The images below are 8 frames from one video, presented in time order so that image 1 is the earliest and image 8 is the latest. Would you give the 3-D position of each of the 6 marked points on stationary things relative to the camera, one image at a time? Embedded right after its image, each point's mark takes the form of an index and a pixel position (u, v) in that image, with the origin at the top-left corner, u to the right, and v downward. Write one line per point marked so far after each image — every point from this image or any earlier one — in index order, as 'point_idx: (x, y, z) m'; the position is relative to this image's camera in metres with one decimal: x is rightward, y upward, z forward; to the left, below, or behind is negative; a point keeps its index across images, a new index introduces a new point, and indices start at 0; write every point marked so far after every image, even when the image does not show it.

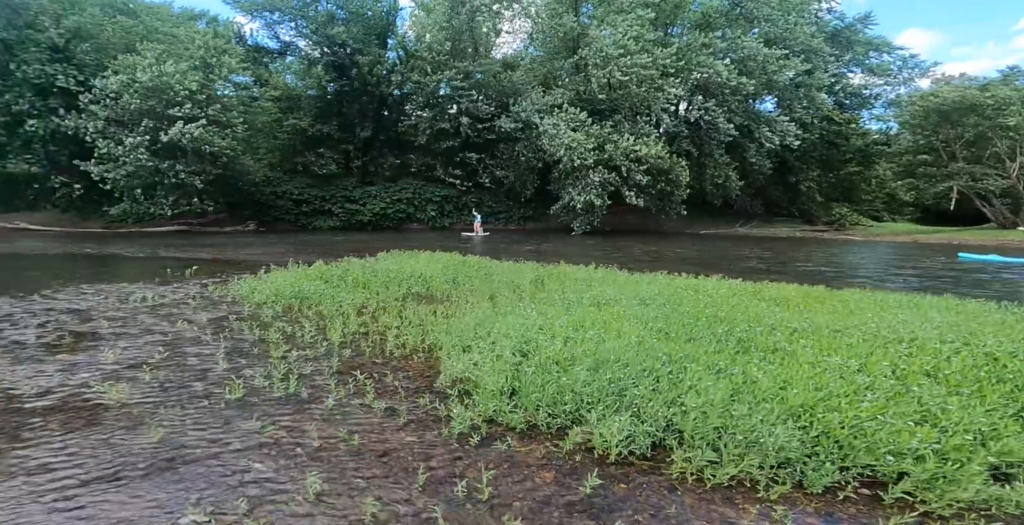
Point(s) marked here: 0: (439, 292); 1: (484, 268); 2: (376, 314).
0: (-1.1, -0.5, +8.7) m
1: (-0.6, -0.1, +11.1) m
2: (-1.6, -0.6, +7.0) m
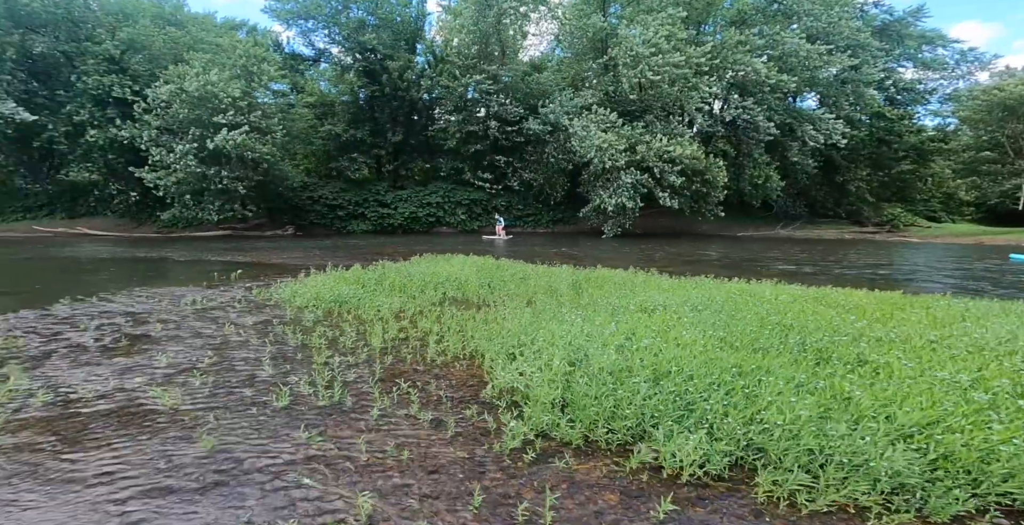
0: (-0.5, -0.5, +8.6) m
1: (+0.1, -0.2, +11.0) m
2: (-1.2, -0.7, +6.9) m
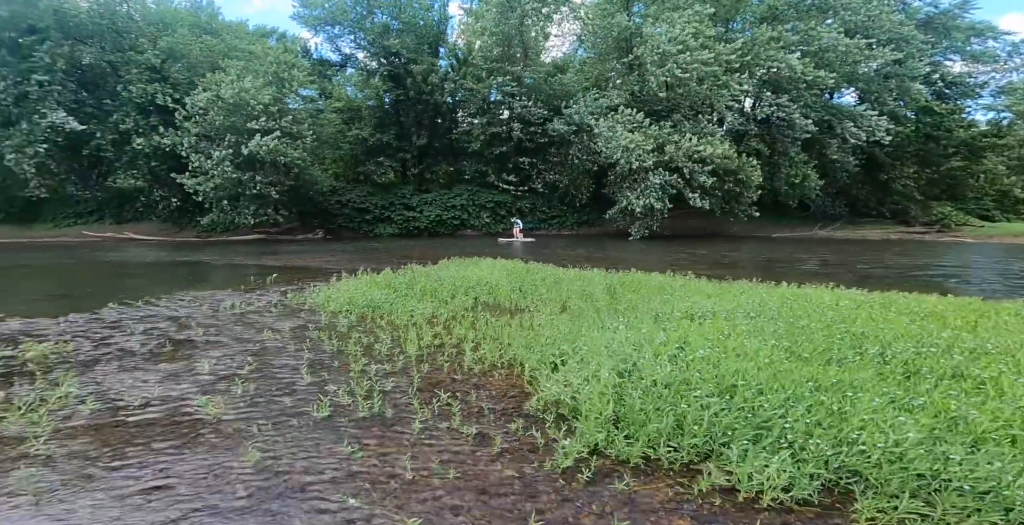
0: (-0.1, -0.6, +8.4) m
1: (+0.7, -0.2, +10.8) m
2: (-0.7, -0.8, +6.8) m
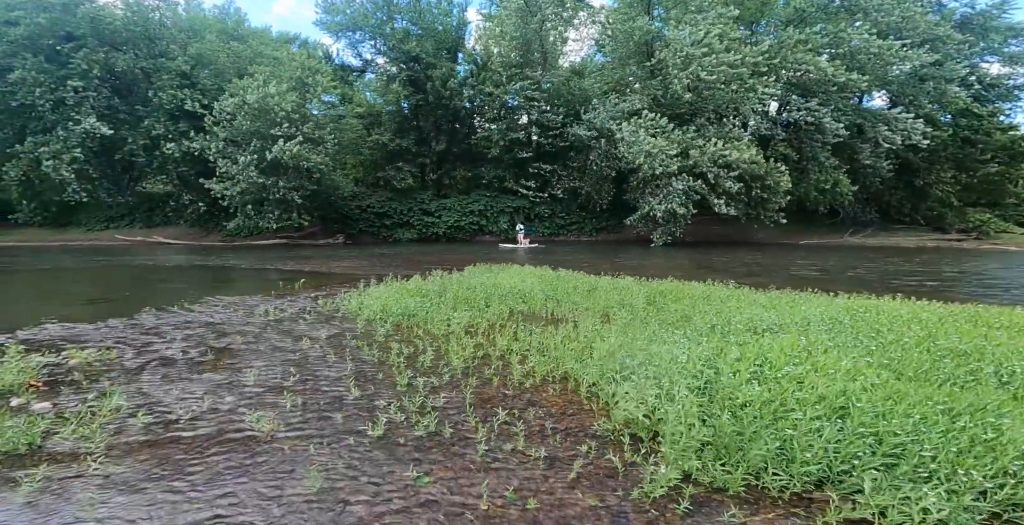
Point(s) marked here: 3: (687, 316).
0: (+0.5, -0.7, +8.3) m
1: (+1.3, -0.4, +10.6) m
2: (-0.3, -0.9, +6.7) m
3: (+1.9, -0.6, +6.1) m
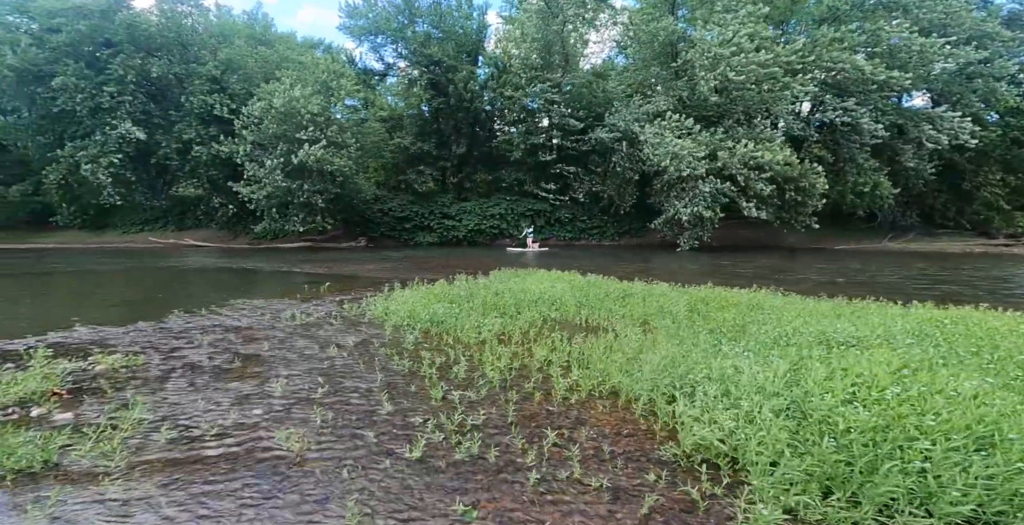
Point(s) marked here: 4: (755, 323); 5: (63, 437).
0: (+0.9, -0.8, +7.9) m
1: (+1.8, -0.5, +10.2) m
2: (+0.2, -0.9, +6.3) m
3: (+2.3, -0.6, +5.7) m
4: (+2.5, -0.6, +5.9) m
5: (-2.9, -1.1, +3.7) m
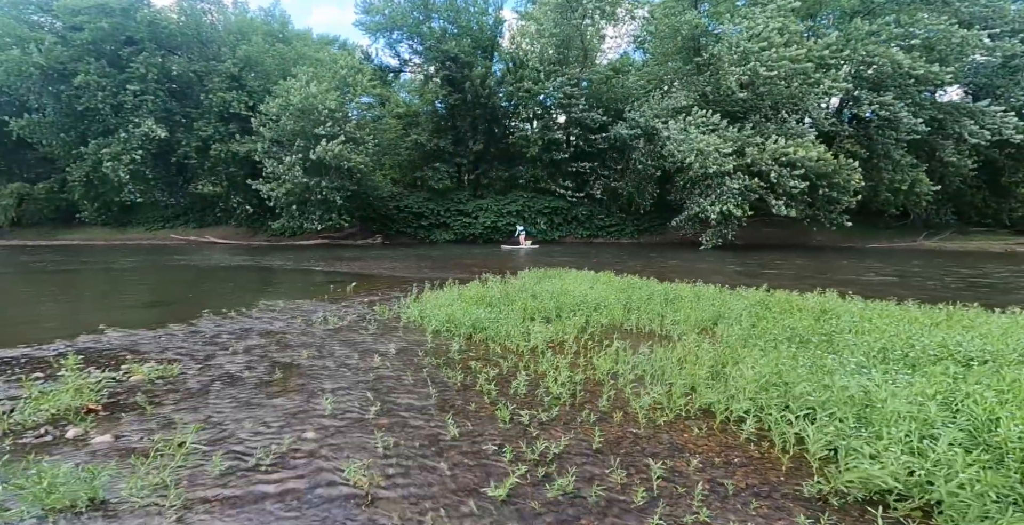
0: (+1.6, -0.8, +7.4) m
1: (+2.5, -0.5, +9.7) m
2: (+0.7, -1.0, +5.9) m
3: (+2.9, -0.7, +5.2) m
4: (+3.1, -0.7, +5.4) m
5: (-2.4, -1.2, +3.3) m
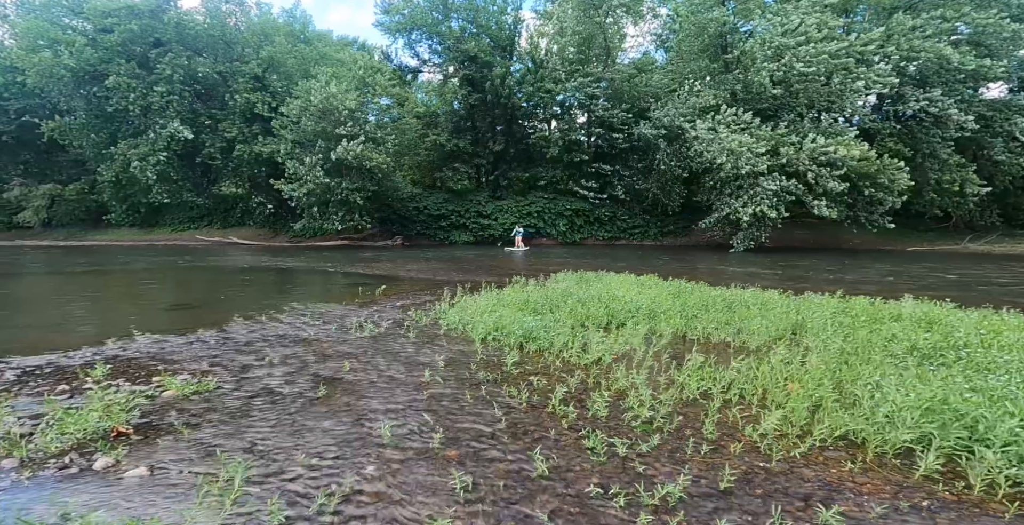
0: (+2.2, -0.9, +6.8) m
1: (+3.2, -0.6, +9.1) m
2: (+1.4, -1.0, +5.2) m
3: (+3.5, -0.7, +4.5) m
4: (+3.7, -0.7, +4.7) m
5: (-1.8, -1.2, +2.8) m
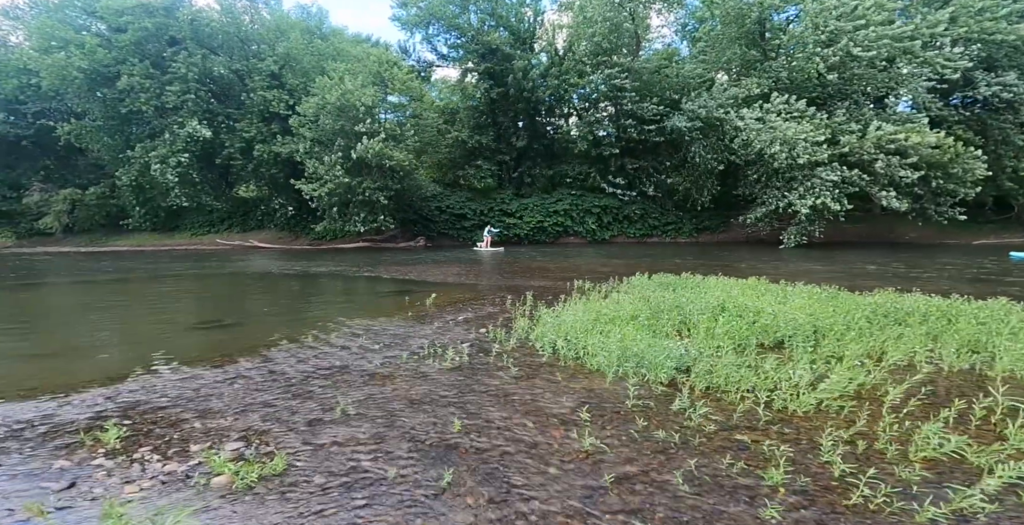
0: (+3.6, -0.9, +4.9) m
1: (+4.6, -0.6, +7.2) m
2: (+2.7, -1.1, +3.4) m
3: (+4.8, -0.8, +2.6) m
4: (+5.0, -0.7, +2.8) m
5: (-0.5, -1.3, +1.0) m
